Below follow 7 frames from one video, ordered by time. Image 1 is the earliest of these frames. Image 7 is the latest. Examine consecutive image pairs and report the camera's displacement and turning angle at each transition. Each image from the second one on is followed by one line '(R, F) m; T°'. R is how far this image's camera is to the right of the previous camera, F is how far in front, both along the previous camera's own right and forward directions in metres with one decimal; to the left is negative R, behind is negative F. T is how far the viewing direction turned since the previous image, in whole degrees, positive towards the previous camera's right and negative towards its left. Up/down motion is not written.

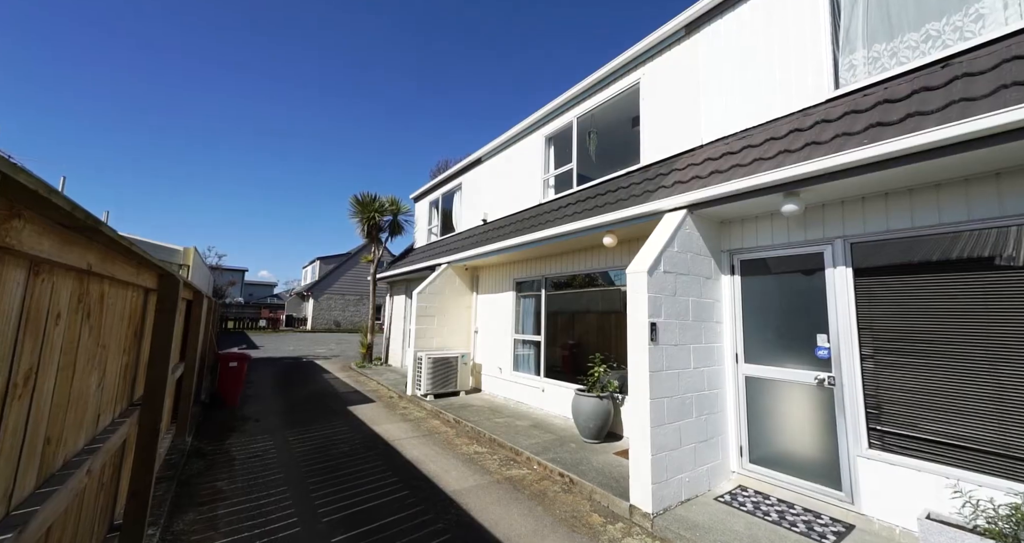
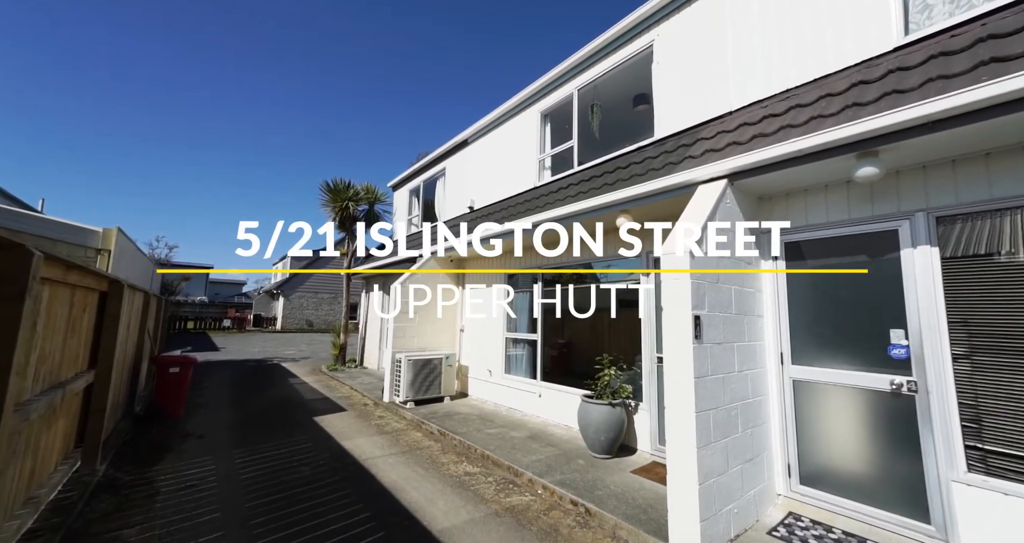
(-0.2, +0.8) m; +3°
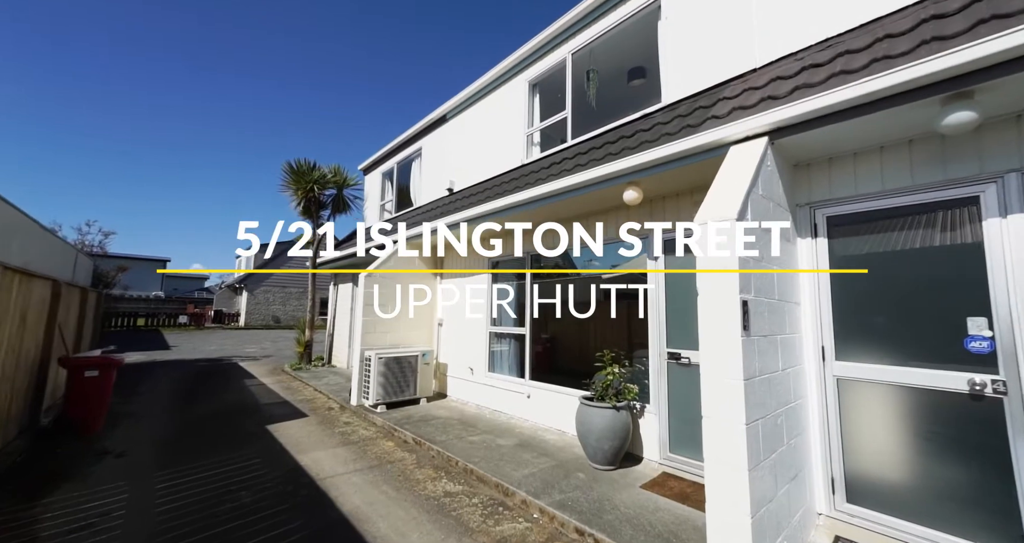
(-0.1, +0.7) m; +3°
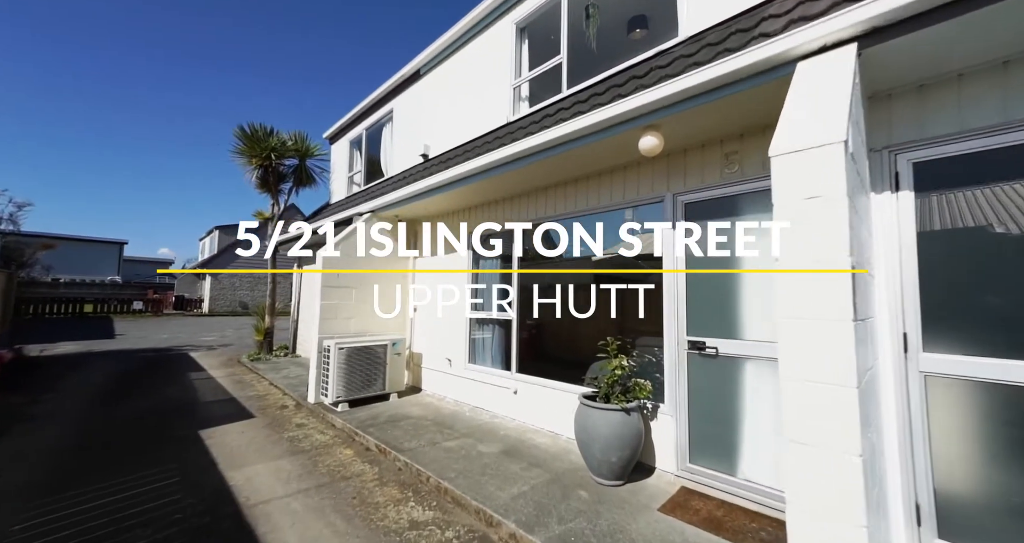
(0.0, +0.8) m; +2°
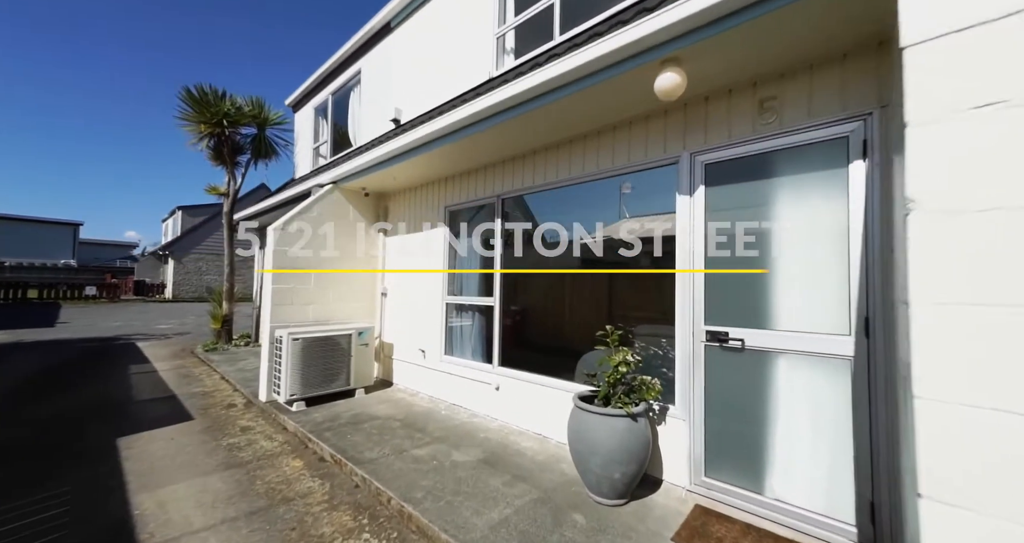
(0.0, +0.6) m; +2°
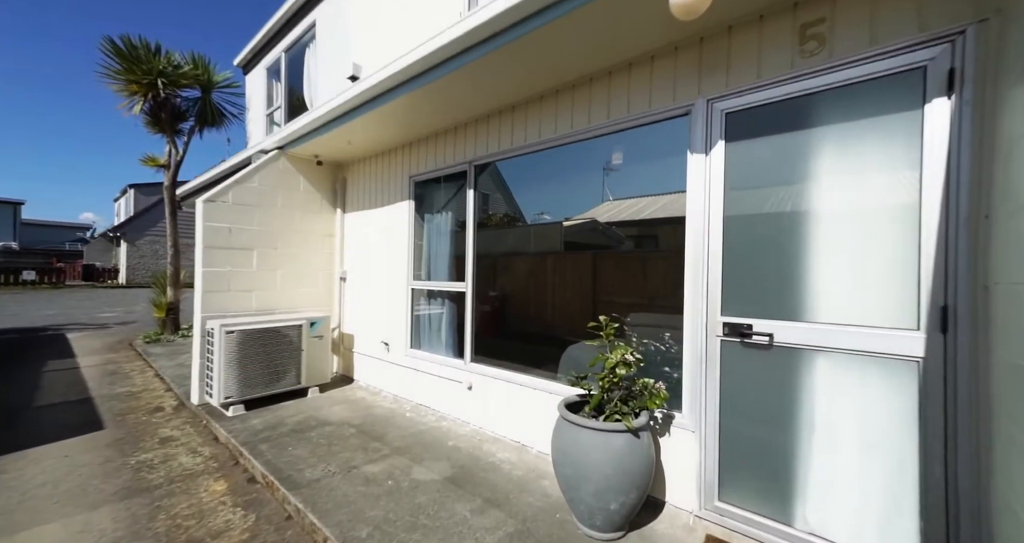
(+0.1, +0.6) m; +3°
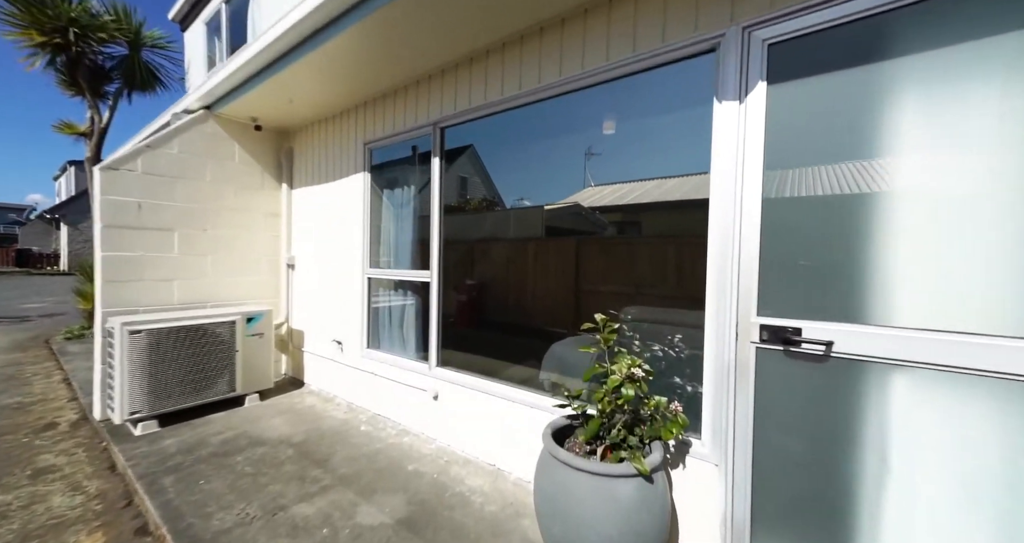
(0.0, +0.6) m; +3°
